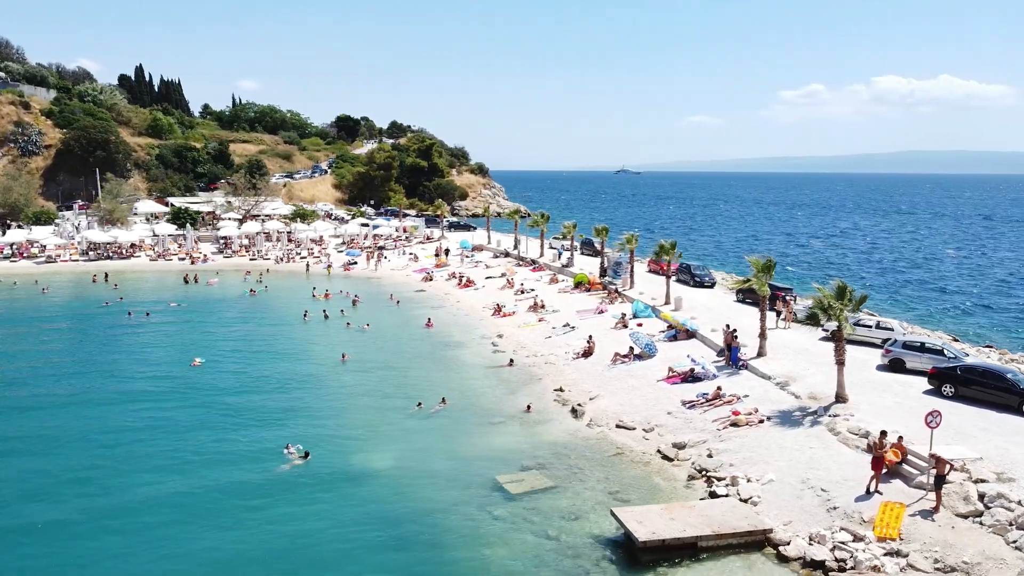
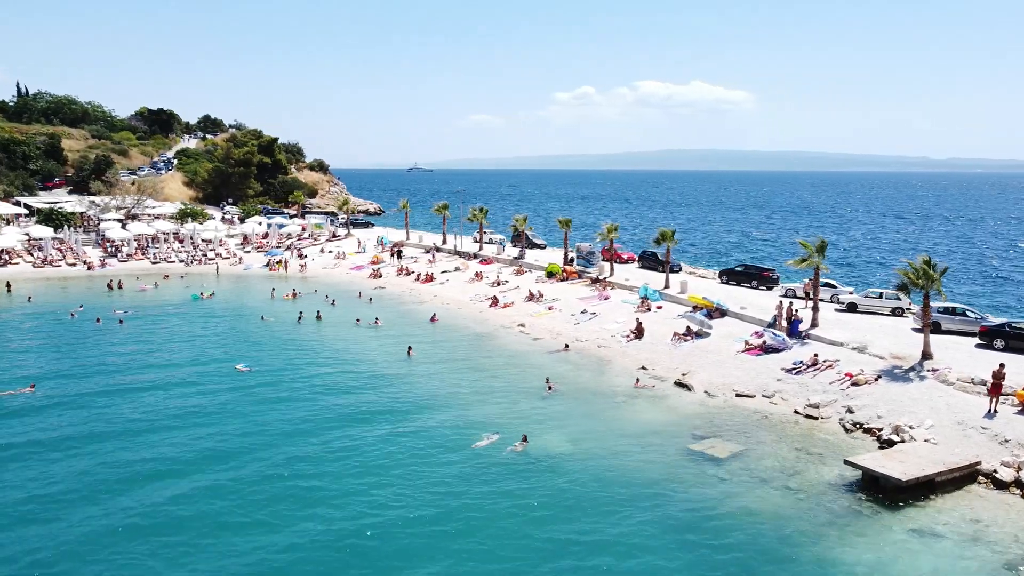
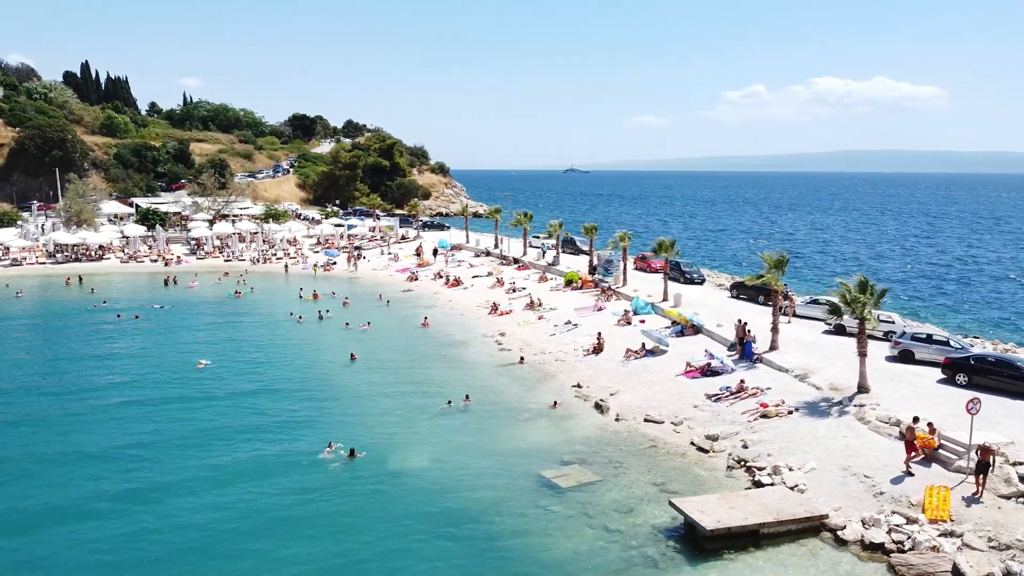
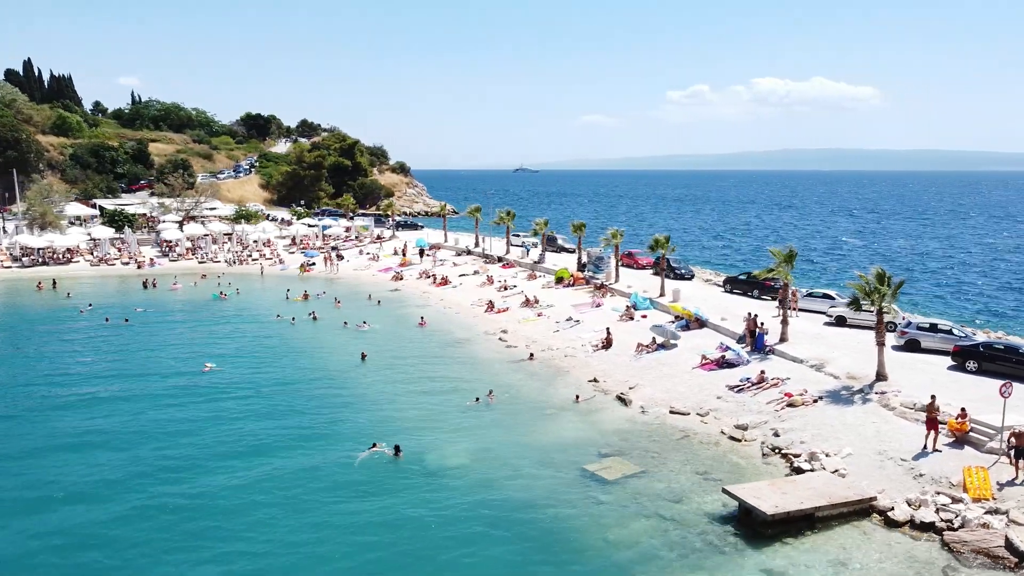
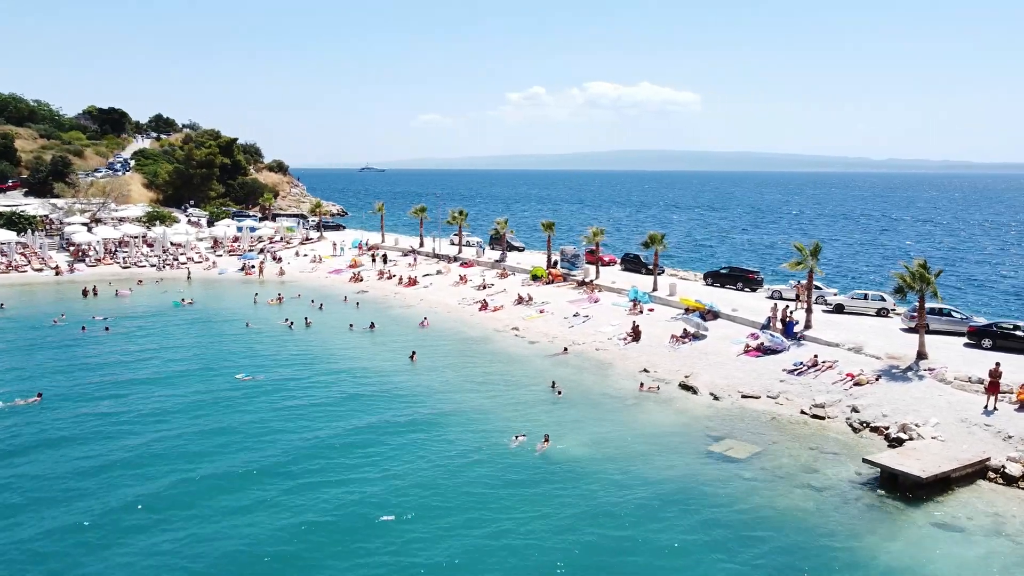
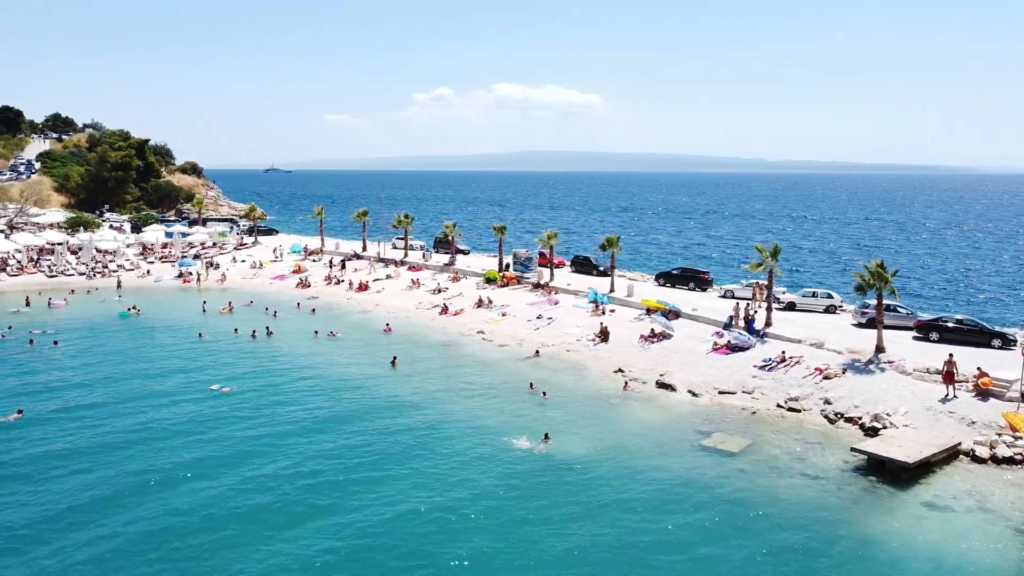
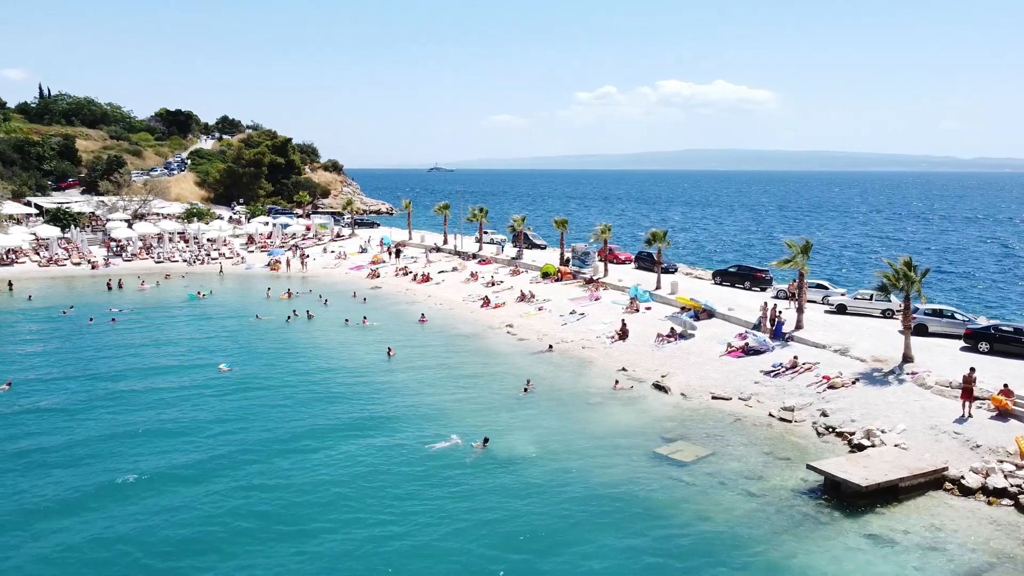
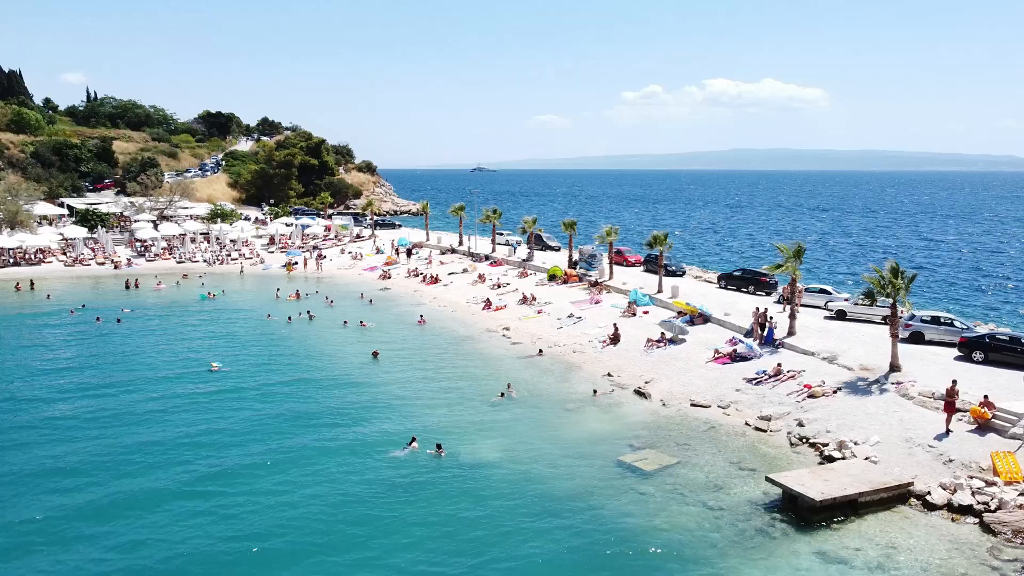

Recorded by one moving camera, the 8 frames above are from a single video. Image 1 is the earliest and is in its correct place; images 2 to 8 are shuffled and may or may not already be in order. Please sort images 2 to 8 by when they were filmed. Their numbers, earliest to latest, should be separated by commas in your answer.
3, 4, 8, 7, 2, 5, 6
